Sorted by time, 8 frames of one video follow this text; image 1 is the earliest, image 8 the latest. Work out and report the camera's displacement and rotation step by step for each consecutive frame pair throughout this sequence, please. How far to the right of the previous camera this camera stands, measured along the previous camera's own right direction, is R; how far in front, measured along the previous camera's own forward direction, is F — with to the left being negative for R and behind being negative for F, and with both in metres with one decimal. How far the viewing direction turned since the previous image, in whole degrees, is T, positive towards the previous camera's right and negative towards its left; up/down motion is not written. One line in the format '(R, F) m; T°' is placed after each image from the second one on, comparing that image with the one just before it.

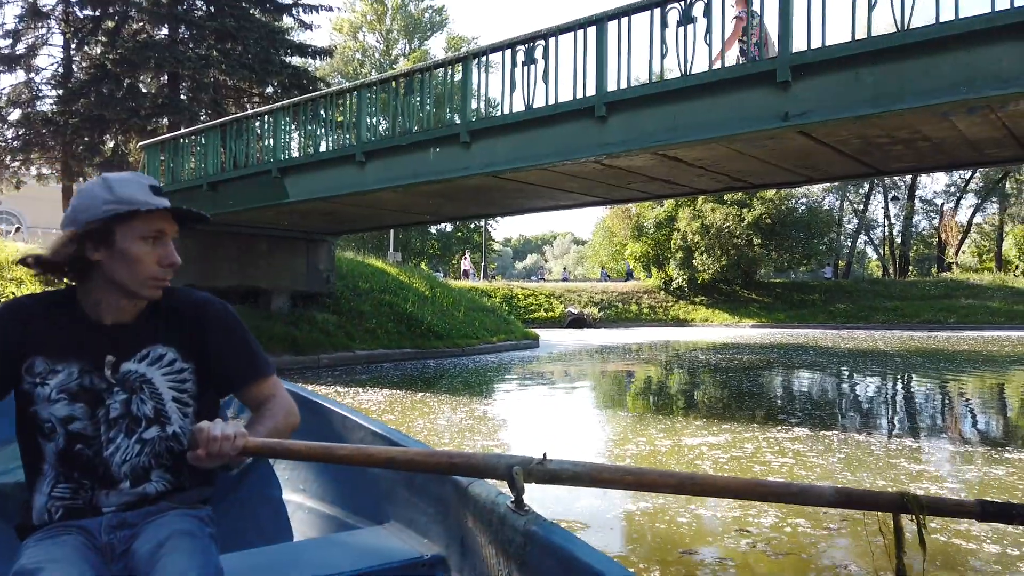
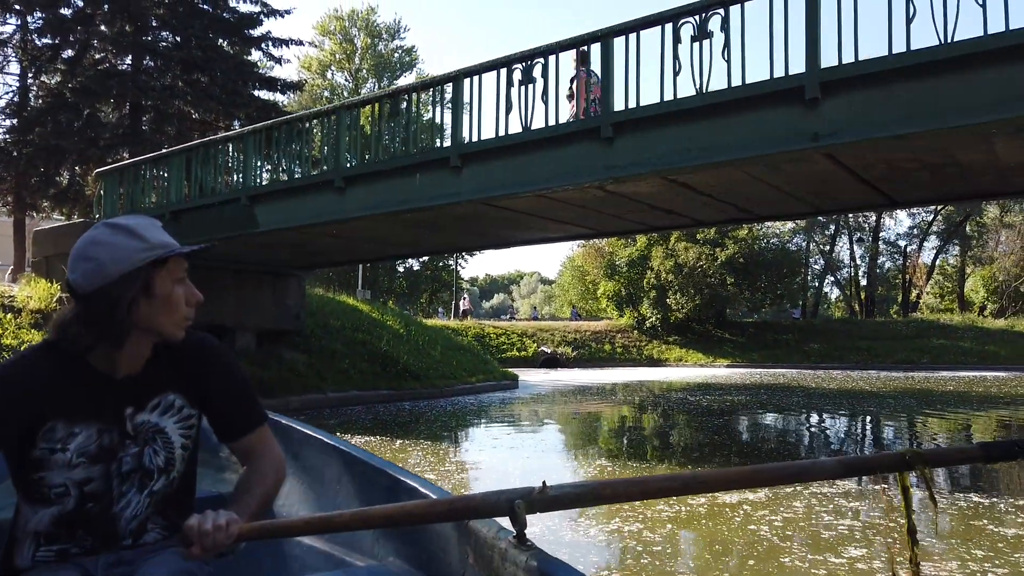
(-0.3, +0.8) m; +3°
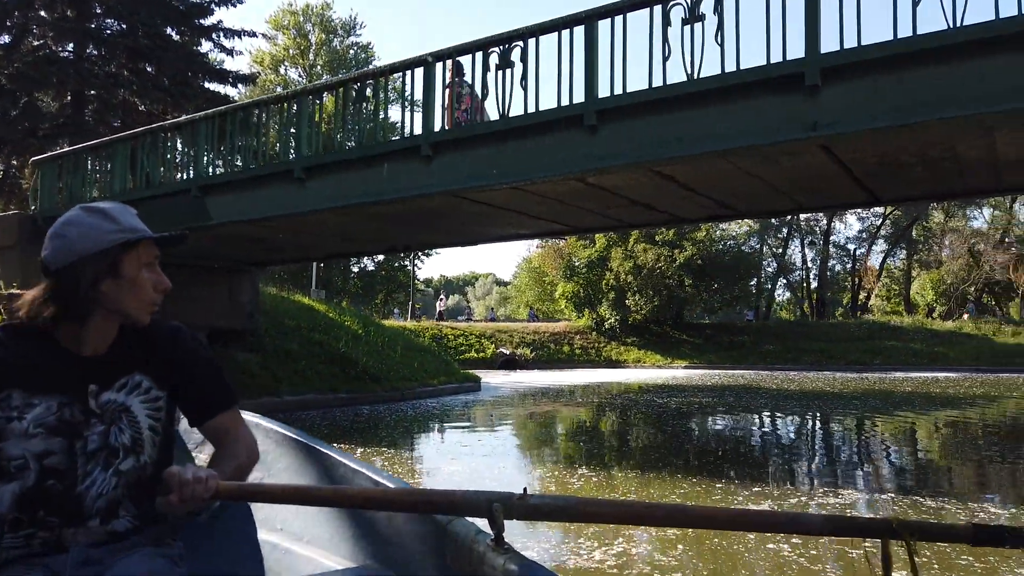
(-0.2, +0.5) m; +3°
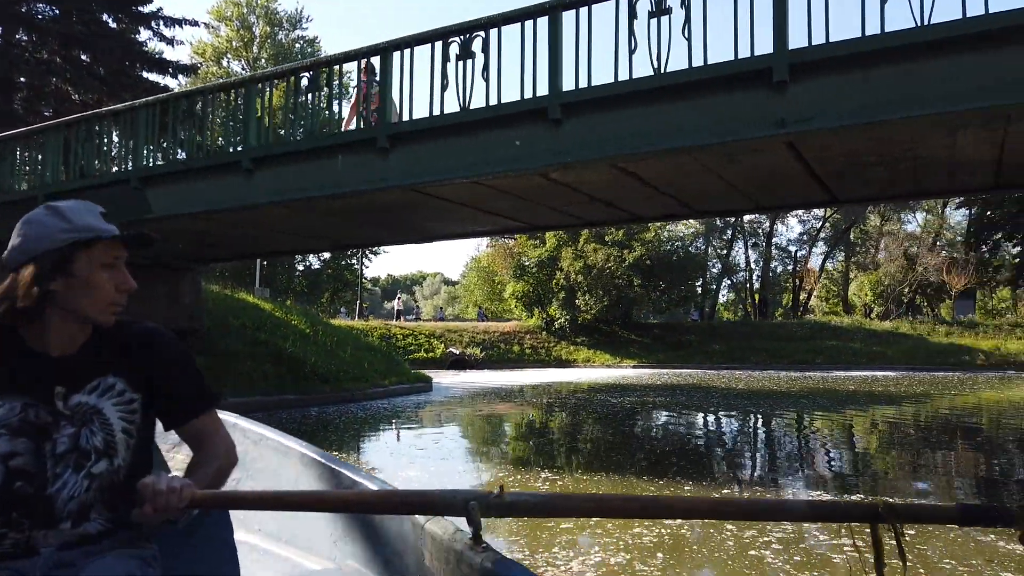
(-0.1, +0.2) m; +4°
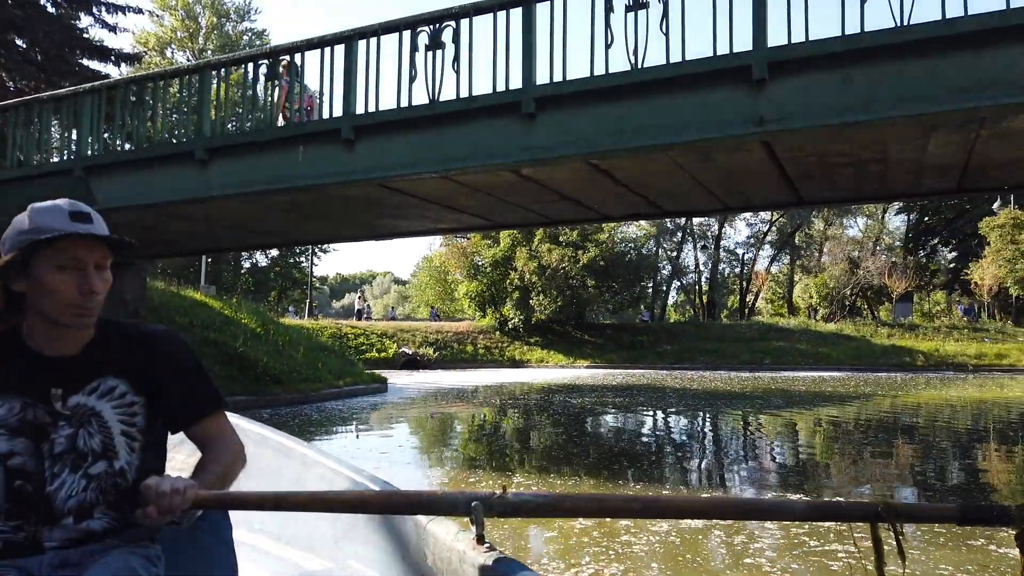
(-0.2, +0.2) m; +4°
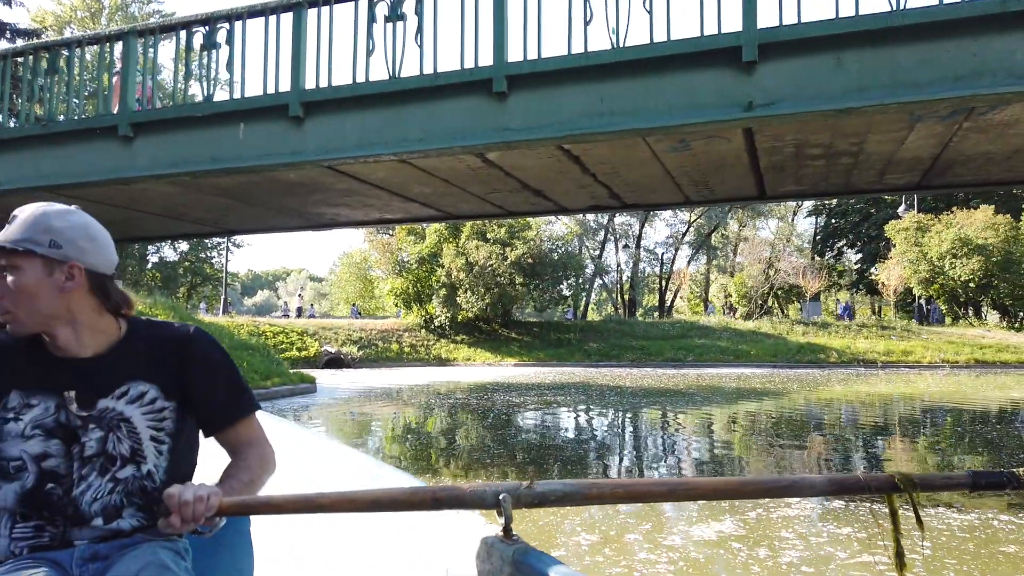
(-0.4, +0.5) m; +6°
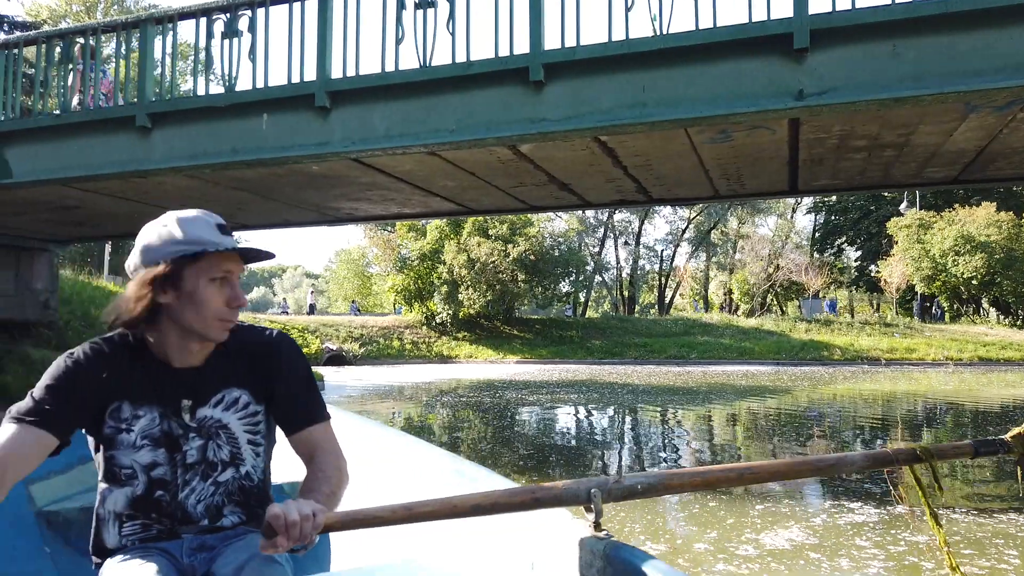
(-0.3, +0.2) m; 0°
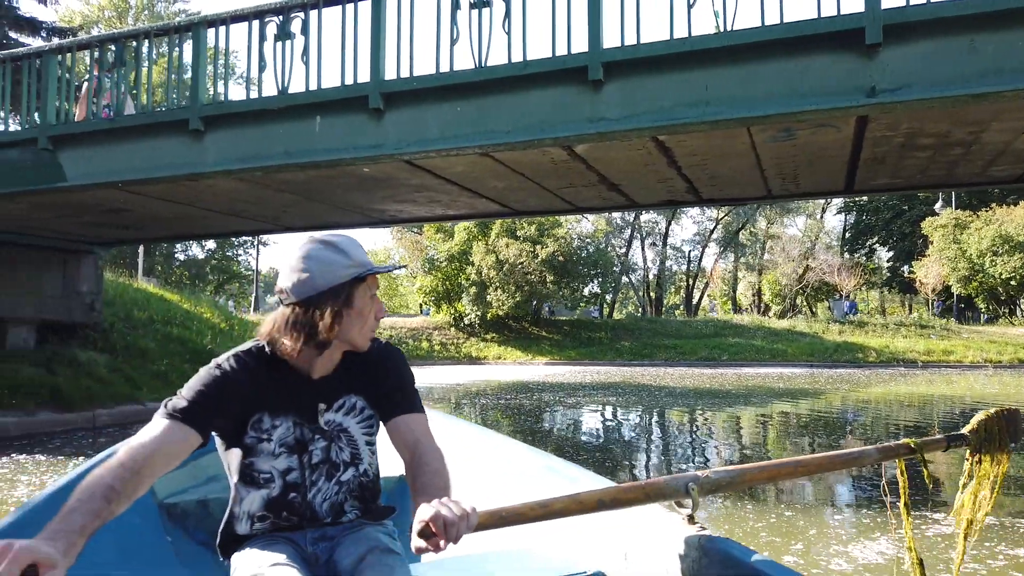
(-0.3, +0.1) m; -2°
